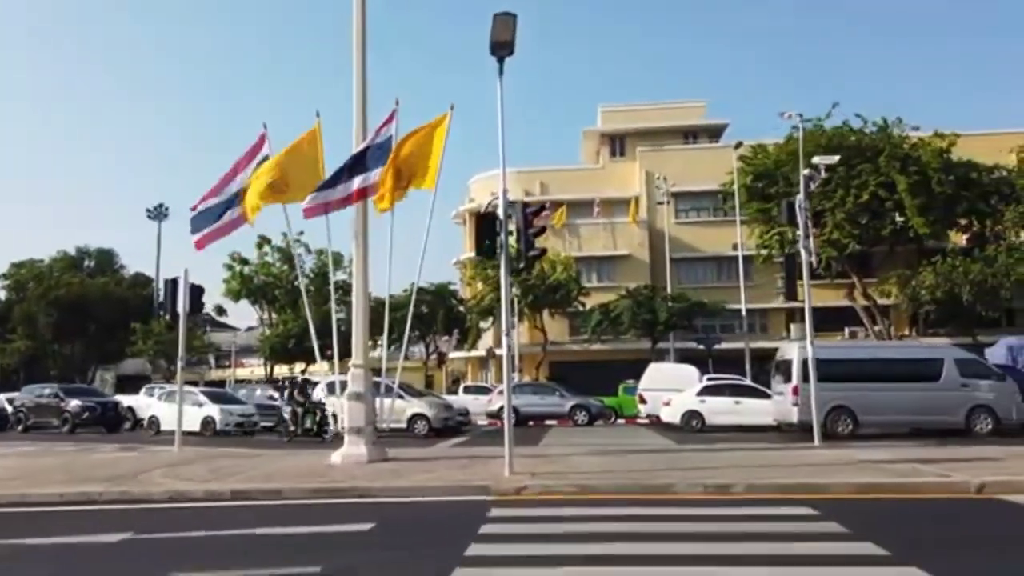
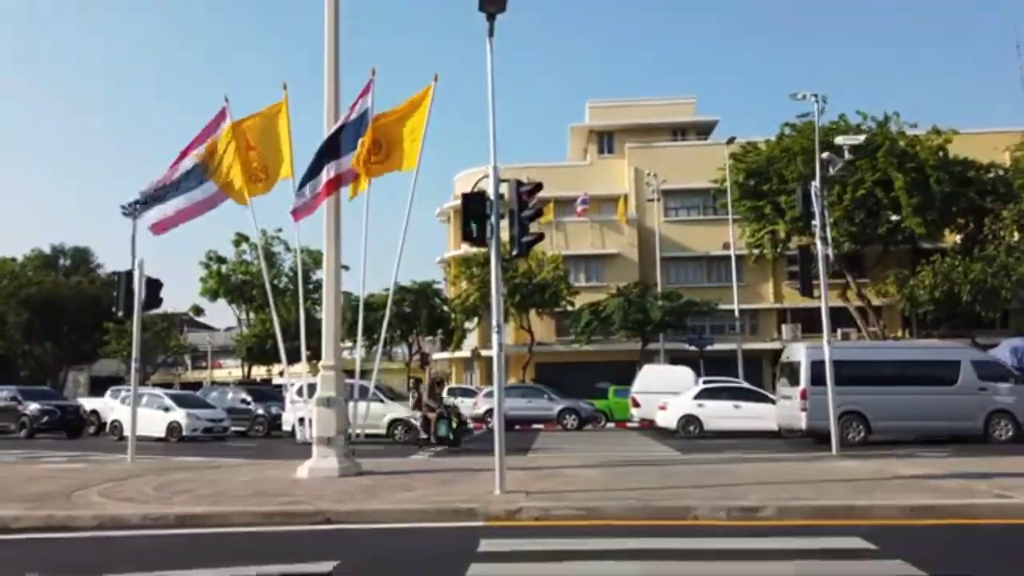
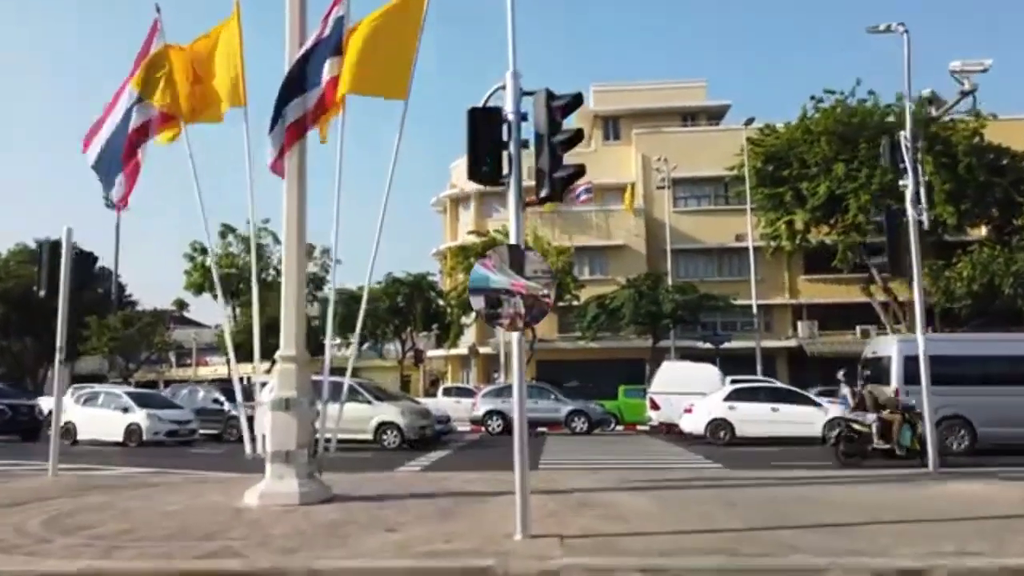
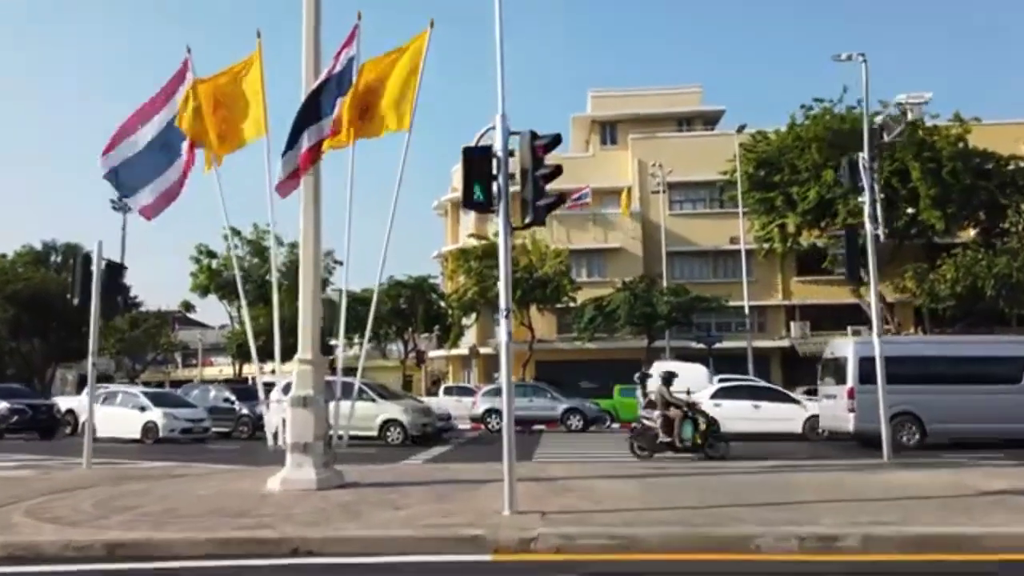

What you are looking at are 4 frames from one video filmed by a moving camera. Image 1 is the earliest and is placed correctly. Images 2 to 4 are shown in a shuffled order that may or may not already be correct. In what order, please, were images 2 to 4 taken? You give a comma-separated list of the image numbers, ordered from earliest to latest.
2, 4, 3
